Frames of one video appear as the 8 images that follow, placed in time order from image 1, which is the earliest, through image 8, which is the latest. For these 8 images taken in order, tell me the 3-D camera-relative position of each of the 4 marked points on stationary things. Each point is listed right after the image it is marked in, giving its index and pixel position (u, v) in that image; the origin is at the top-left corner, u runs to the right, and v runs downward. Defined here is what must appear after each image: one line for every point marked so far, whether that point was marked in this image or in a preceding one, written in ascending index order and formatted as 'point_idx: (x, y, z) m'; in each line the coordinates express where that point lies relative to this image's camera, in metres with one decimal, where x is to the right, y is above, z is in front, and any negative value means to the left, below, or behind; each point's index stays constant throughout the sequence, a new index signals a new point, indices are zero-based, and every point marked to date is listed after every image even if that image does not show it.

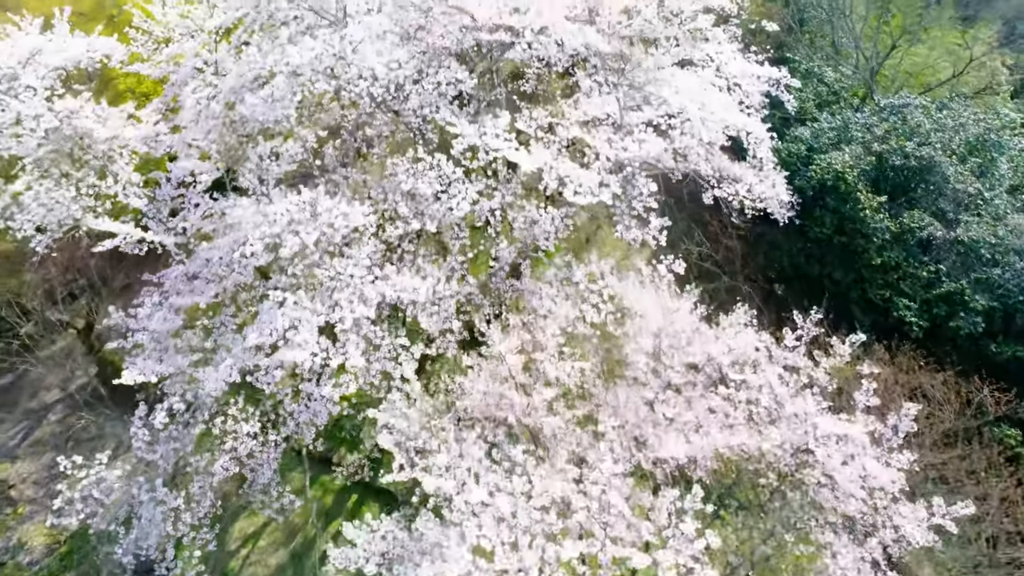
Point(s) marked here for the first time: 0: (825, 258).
0: (+3.3, +0.3, +12.3) m
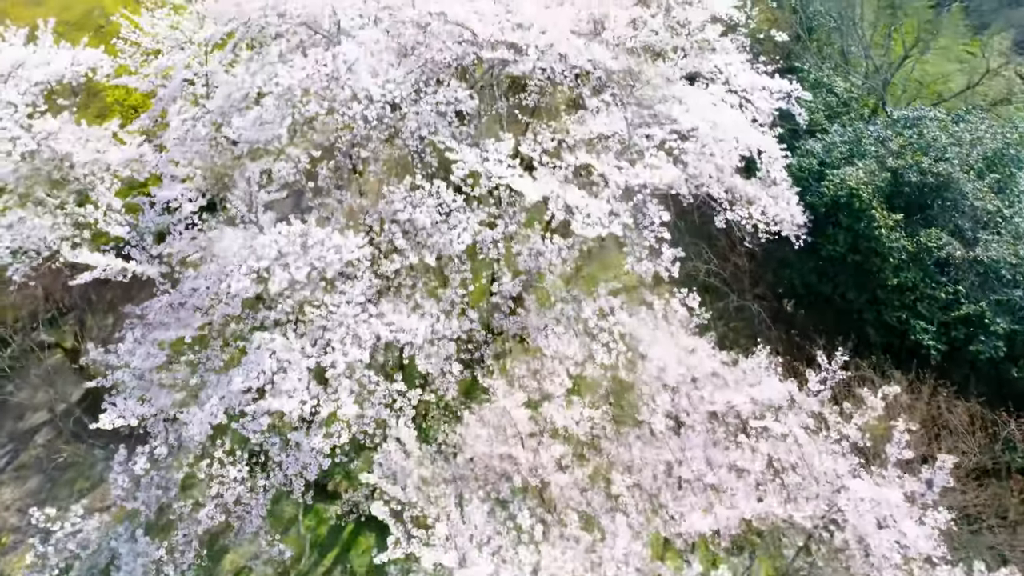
0: (+3.3, +0.1, +11.9) m
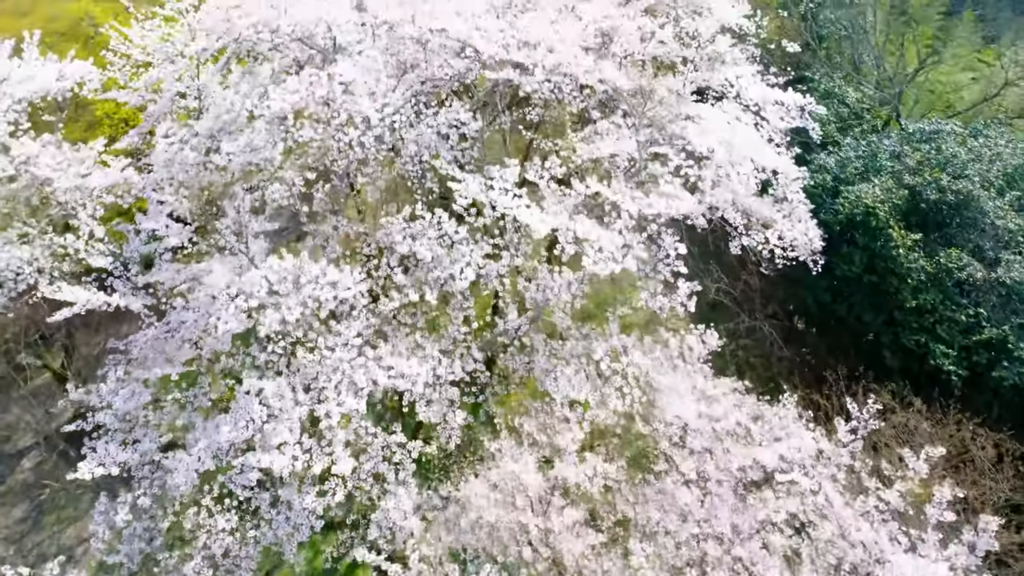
0: (+3.3, -0.1, +11.4) m
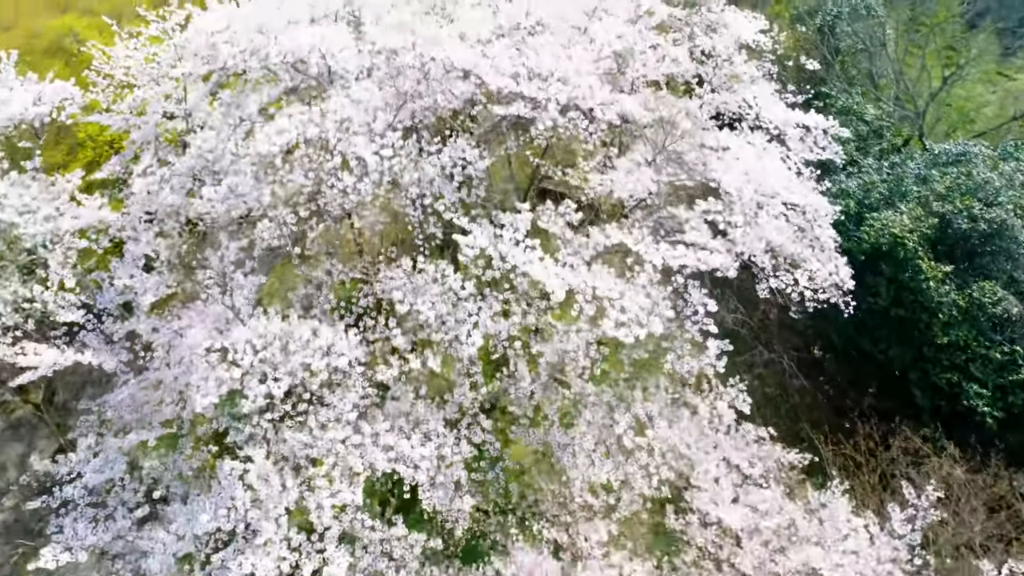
0: (+3.4, -0.4, +10.8) m
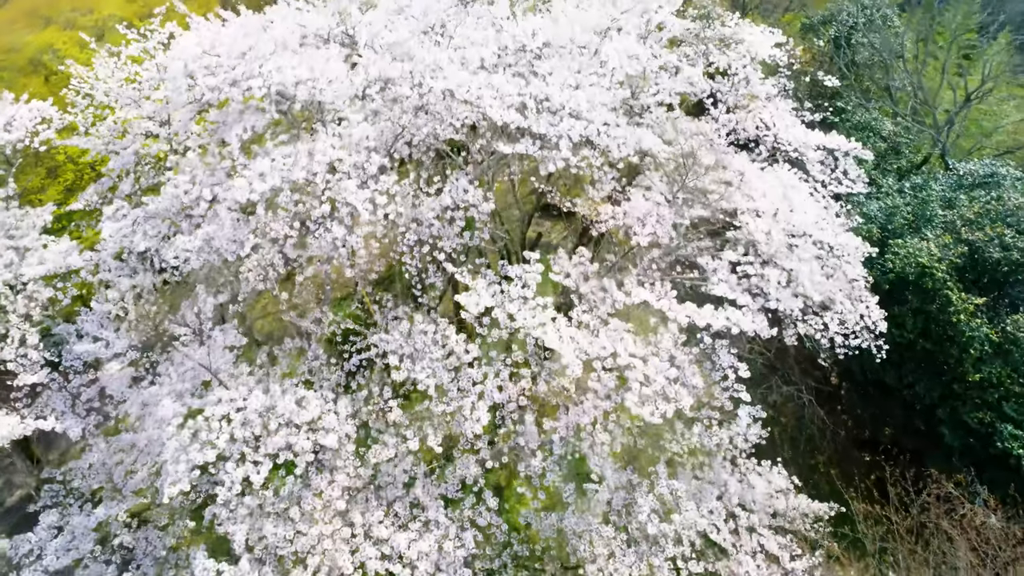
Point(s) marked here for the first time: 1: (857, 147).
0: (+3.4, -0.7, +10.2) m
1: (+2.6, +1.1, +9.0) m
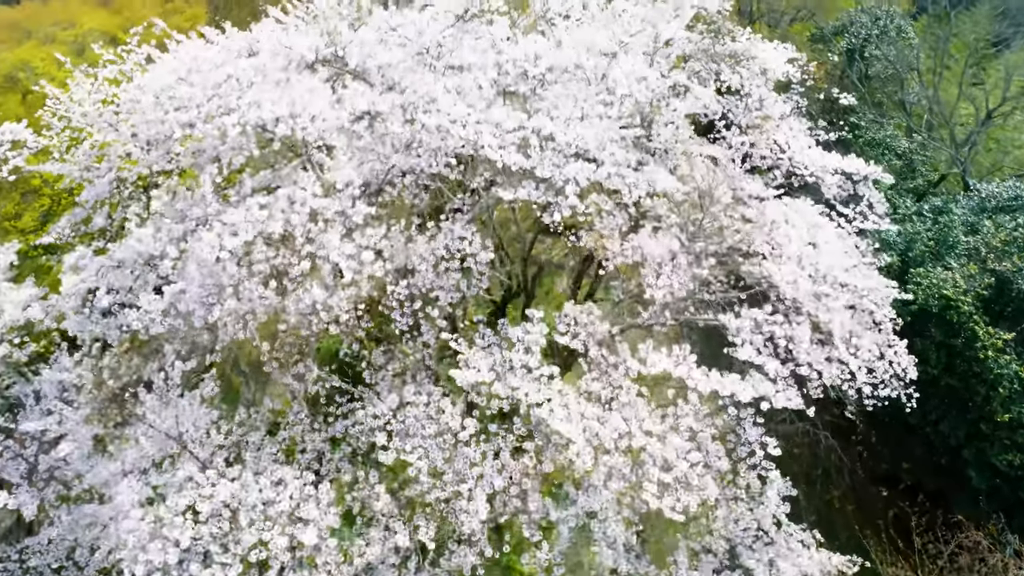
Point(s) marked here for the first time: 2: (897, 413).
0: (+3.4, -1.0, +9.7) m
1: (+2.6, +0.8, +8.4) m
2: (+3.3, -1.1, +10.0) m
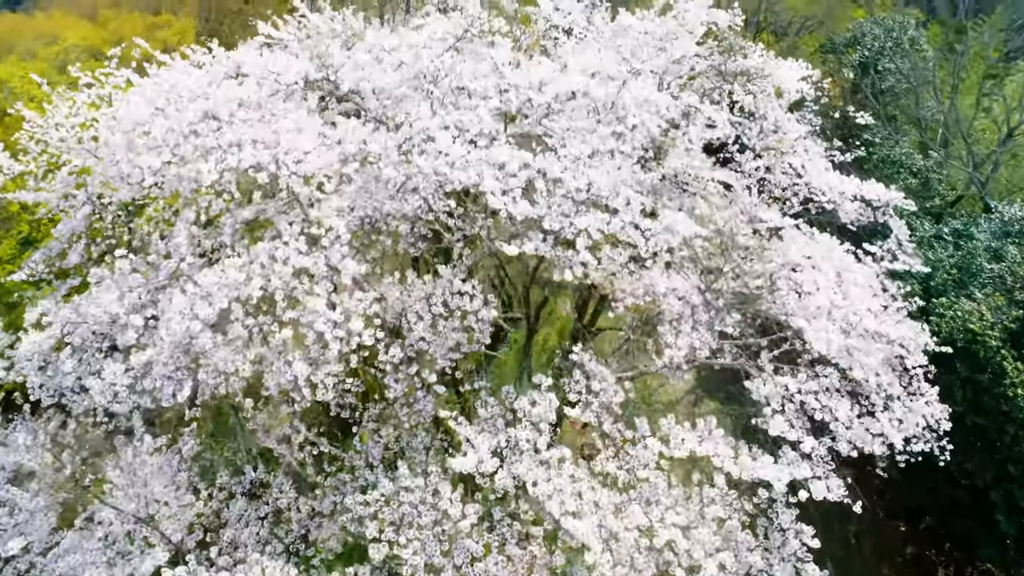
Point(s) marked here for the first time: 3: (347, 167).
0: (+3.4, -1.2, +9.2) m
1: (+2.6, +0.6, +7.9) m
2: (+3.3, -1.3, +9.5) m
3: (-0.7, +0.5, +5.3) m
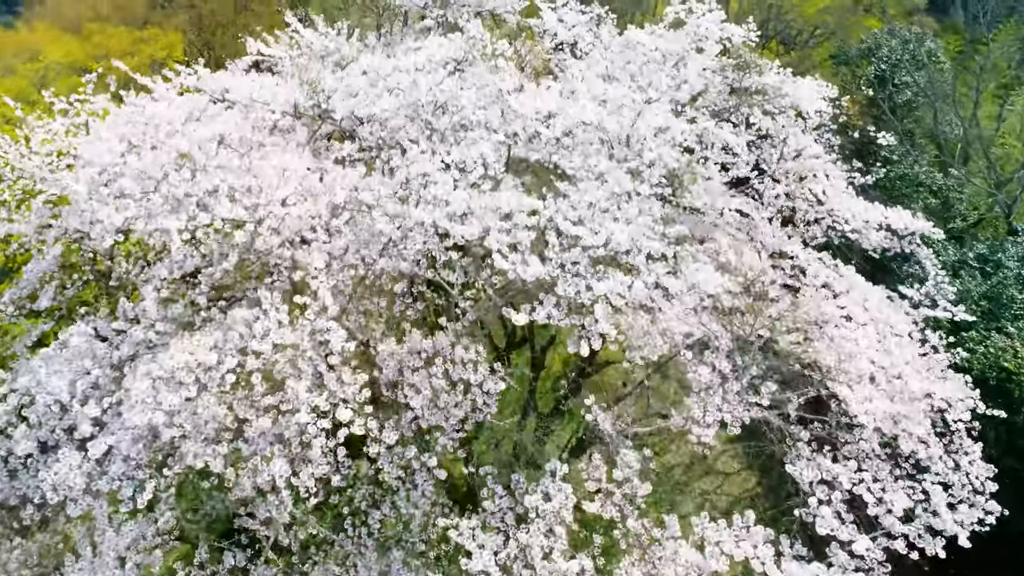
0: (+3.5, -1.5, +8.6) m
1: (+2.7, +0.3, +7.4) m
2: (+3.3, -1.6, +9.0) m
3: (-0.7, +0.3, +4.7) m
